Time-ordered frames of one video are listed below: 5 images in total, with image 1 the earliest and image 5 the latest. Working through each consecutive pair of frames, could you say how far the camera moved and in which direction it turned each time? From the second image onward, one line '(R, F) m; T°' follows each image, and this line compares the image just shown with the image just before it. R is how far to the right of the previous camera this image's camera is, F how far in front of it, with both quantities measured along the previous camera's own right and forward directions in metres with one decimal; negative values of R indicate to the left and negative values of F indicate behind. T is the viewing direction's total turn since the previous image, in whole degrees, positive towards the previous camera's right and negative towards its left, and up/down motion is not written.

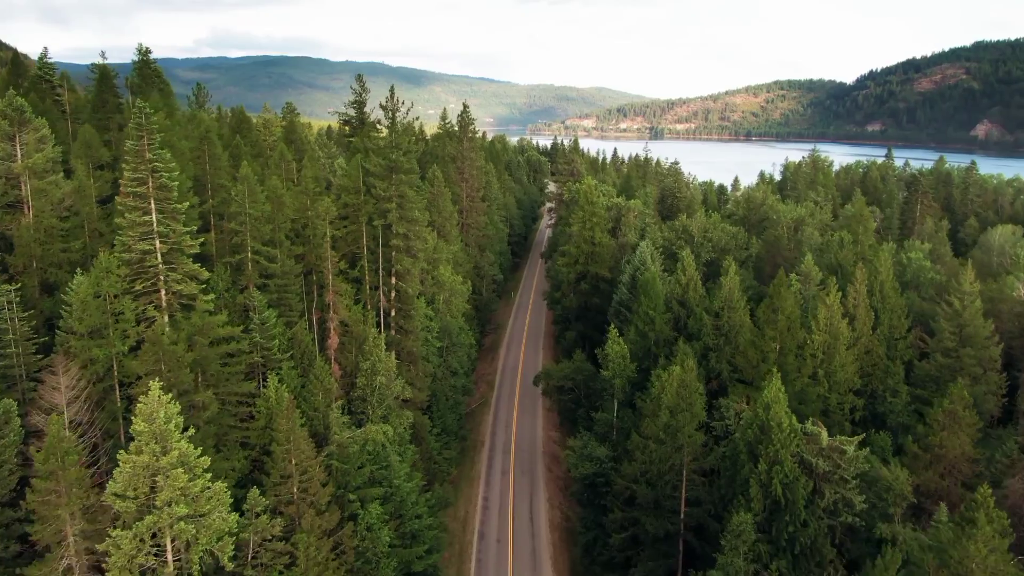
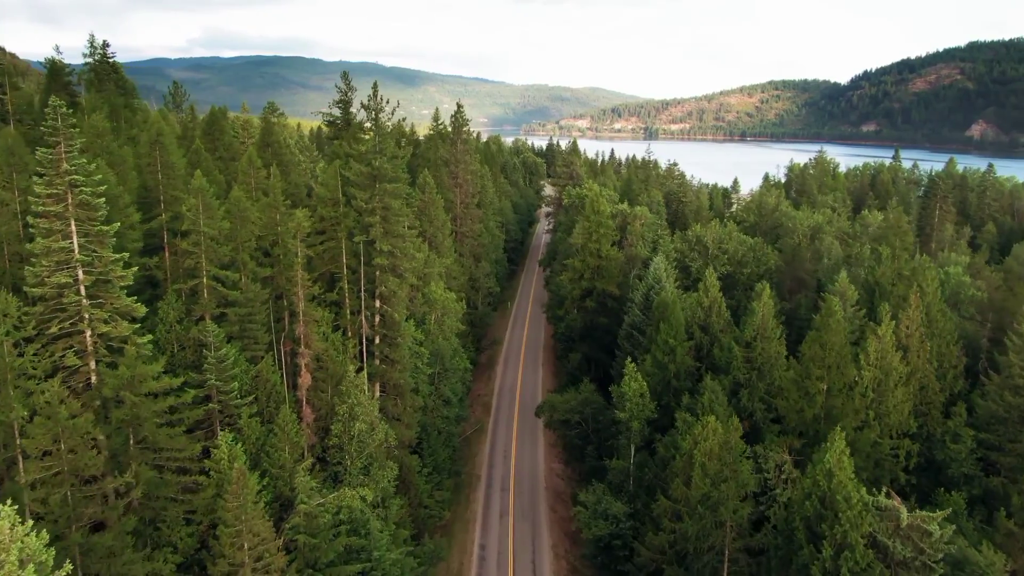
(-0.3, +5.4) m; 0°
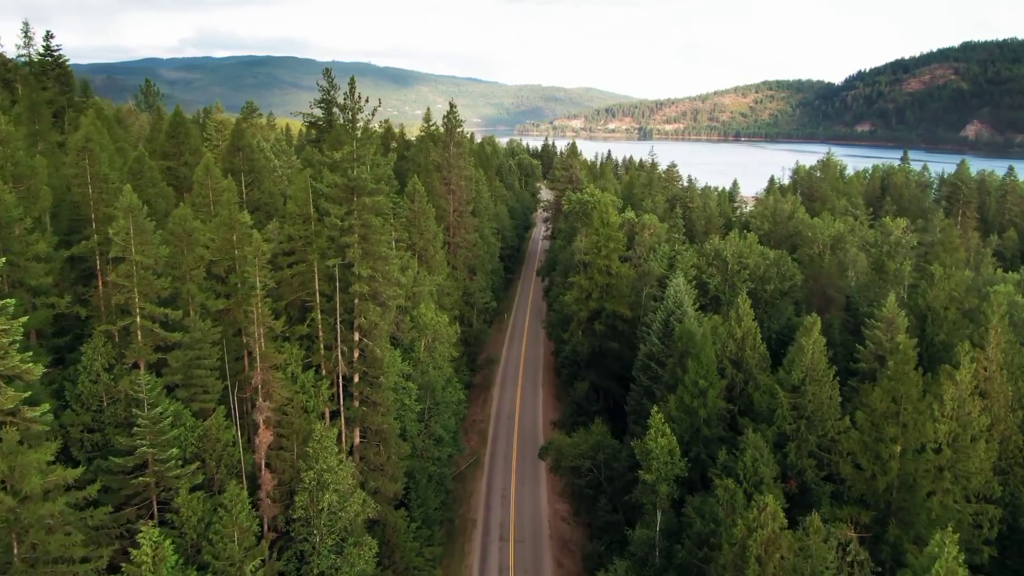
(-0.3, +5.7) m; 0°
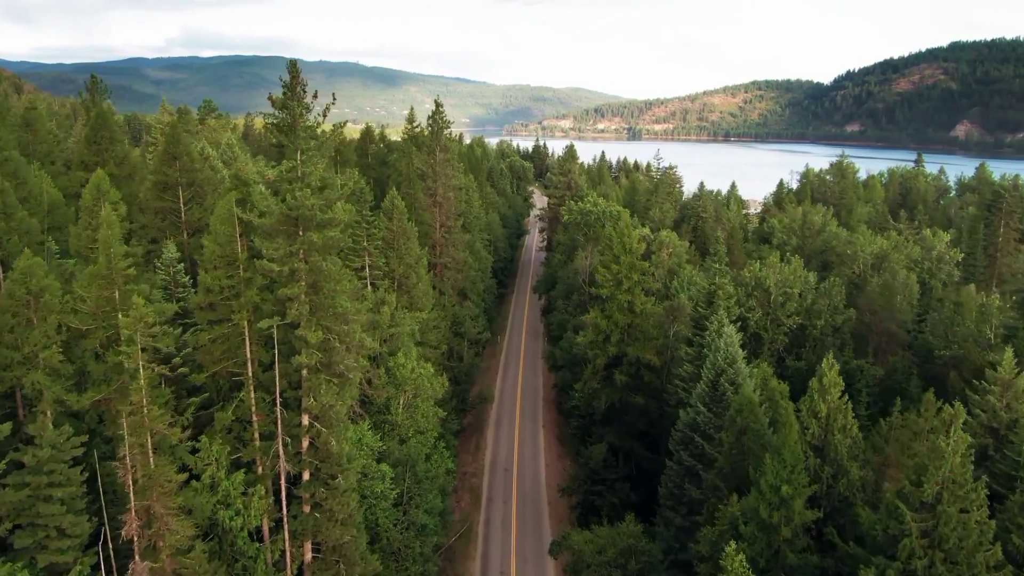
(-0.6, +9.2) m; +1°
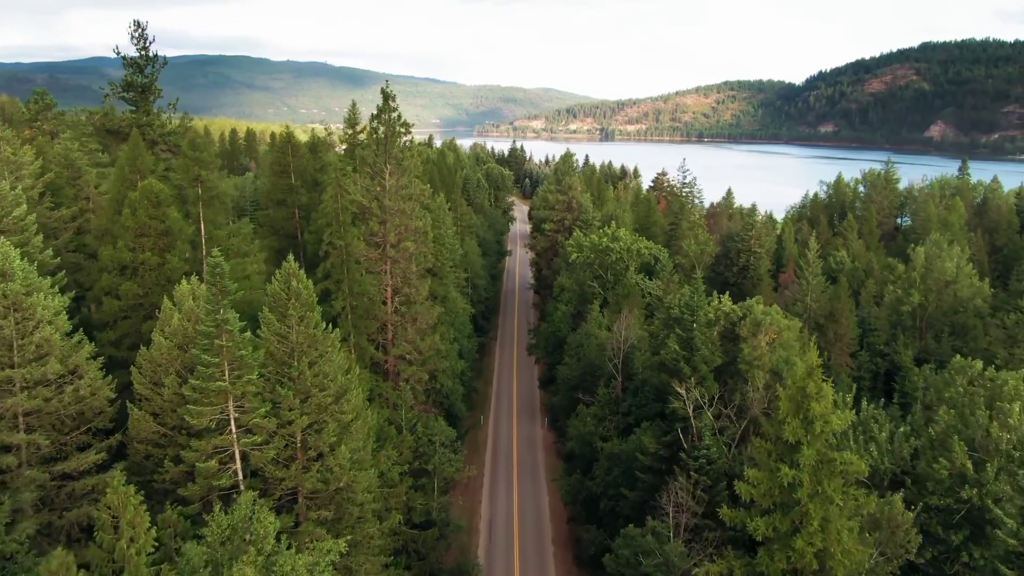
(-1.2, +22.5) m; +2°
